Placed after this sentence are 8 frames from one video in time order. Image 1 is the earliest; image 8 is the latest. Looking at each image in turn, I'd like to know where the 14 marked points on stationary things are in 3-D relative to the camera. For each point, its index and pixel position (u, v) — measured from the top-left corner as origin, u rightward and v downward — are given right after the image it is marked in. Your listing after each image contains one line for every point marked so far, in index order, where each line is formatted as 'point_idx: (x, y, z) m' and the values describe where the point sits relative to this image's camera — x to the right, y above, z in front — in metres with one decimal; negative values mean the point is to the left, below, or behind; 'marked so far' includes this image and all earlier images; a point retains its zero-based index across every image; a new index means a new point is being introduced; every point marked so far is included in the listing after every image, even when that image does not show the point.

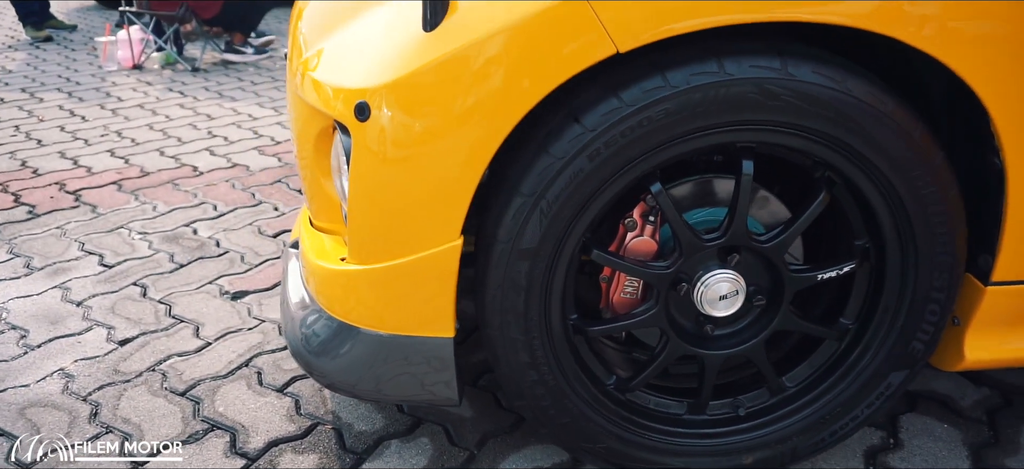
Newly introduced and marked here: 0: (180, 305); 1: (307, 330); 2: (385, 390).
0: (-0.9, -0.2, +1.9) m
1: (-0.4, -0.2, +1.4) m
2: (-0.2, -0.3, +1.3) m
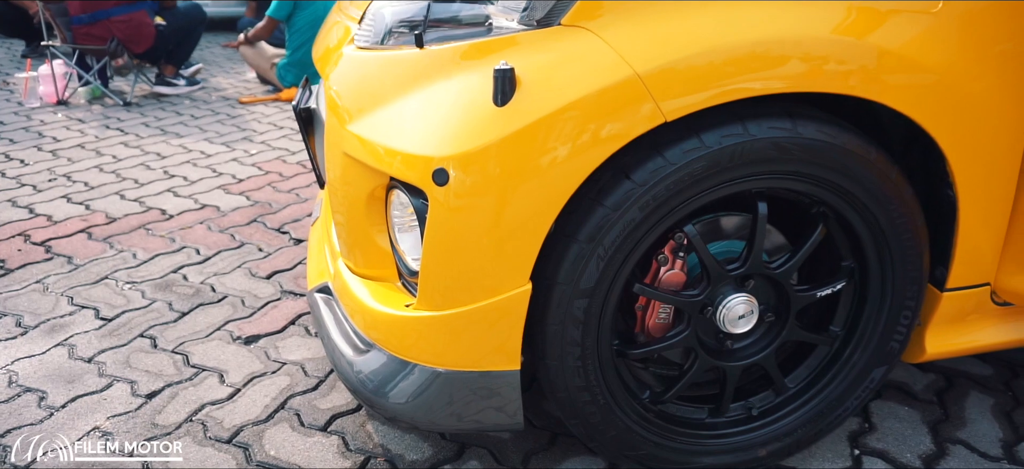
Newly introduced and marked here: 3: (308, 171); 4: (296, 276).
0: (-0.9, -0.3, +2.0) m
1: (-0.3, -0.3, +1.5) m
2: (-0.1, -0.4, +1.4) m
3: (-1.0, +0.3, +3.5) m
4: (-0.8, -0.1, +2.4) m
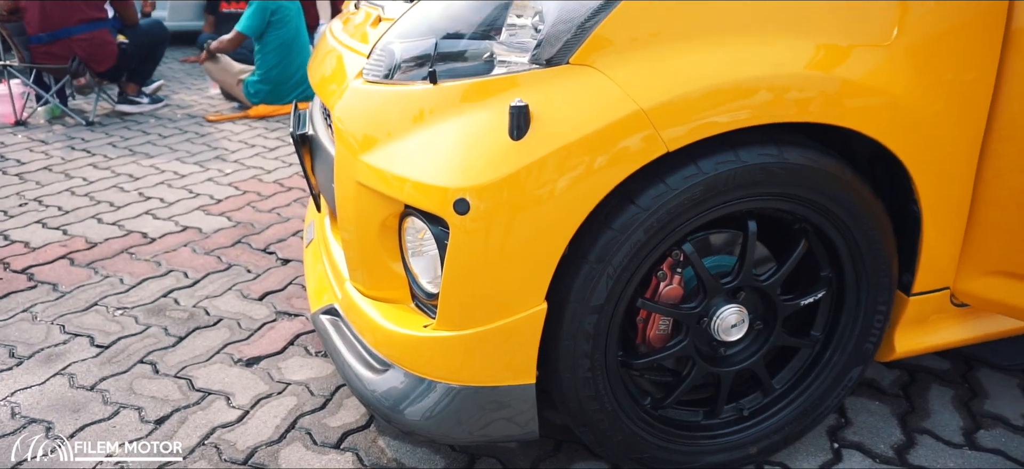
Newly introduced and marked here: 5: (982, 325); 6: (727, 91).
0: (-0.9, -0.4, +2.0) m
1: (-0.3, -0.3, +1.6) m
2: (-0.1, -0.4, +1.5) m
3: (-1.2, +0.2, +3.5) m
4: (-0.8, -0.2, +2.5) m
5: (+1.2, -0.2, +1.8) m
6: (+0.3, +0.3, +1.3) m
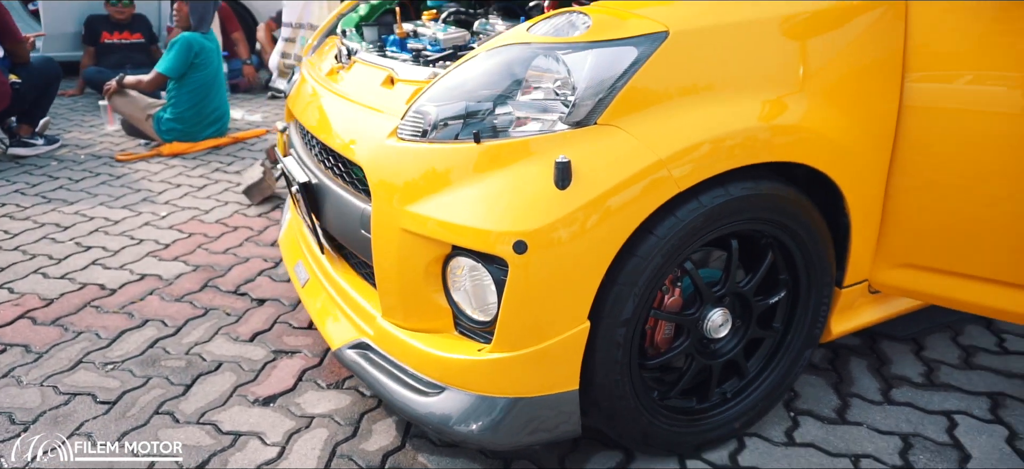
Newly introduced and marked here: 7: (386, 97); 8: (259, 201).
0: (-0.9, -0.6, +2.1) m
1: (-0.2, -0.4, +1.8) m
2: (0.0, -0.5, +1.8) m
3: (-1.4, 0.0, +3.6) m
4: (-0.9, -0.4, +2.6) m
5: (+1.2, -0.2, +2.3) m
6: (+0.4, +0.2, +1.7) m
7: (-0.4, +0.5, +2.1) m
8: (-1.4, +0.2, +3.9) m
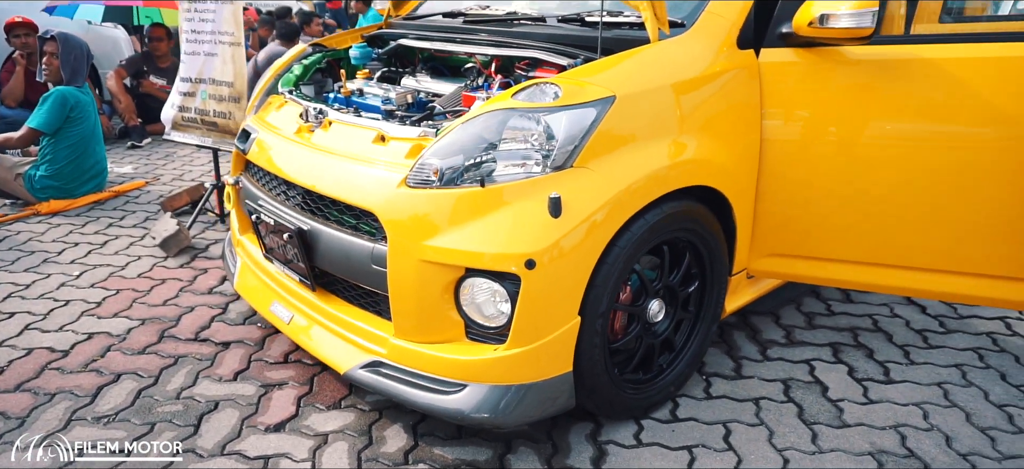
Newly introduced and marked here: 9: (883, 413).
0: (-0.9, -0.7, +2.3) m
1: (-0.1, -0.5, +2.2) m
2: (0.0, -0.6, +2.2) m
3: (-1.9, -0.2, +3.6) m
4: (-1.0, -0.6, +2.8) m
5: (+1.1, -0.2, +3.0) m
6: (+0.4, +0.2, +2.2) m
7: (-0.6, +0.3, +2.5) m
8: (-1.9, -0.1, +4.0) m
9: (+1.4, -0.7, +2.6) m
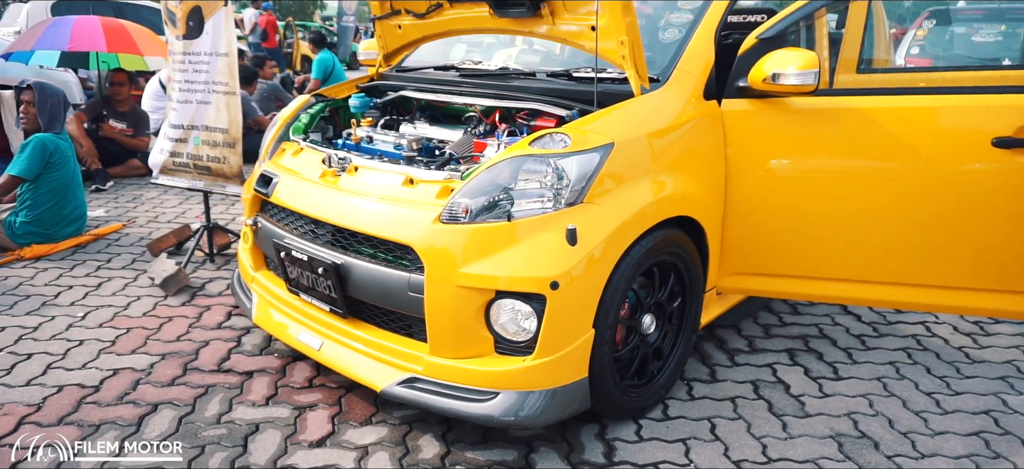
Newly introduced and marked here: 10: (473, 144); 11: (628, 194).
0: (-0.8, -0.9, +2.6) m
1: (-0.1, -0.6, +2.5) m
2: (+0.1, -0.7, +2.6) m
3: (-1.9, -0.5, +3.8) m
4: (-1.0, -0.7, +3.0) m
5: (+1.1, -0.3, +3.5) m
6: (+0.5, +0.1, +2.7) m
7: (-0.5, +0.2, +2.8) m
8: (-2.0, -0.3, +4.1) m
9: (+1.5, -0.8, +3.1) m
10: (-0.2, +0.4, +3.1) m
11: (+0.5, +0.2, +2.7) m
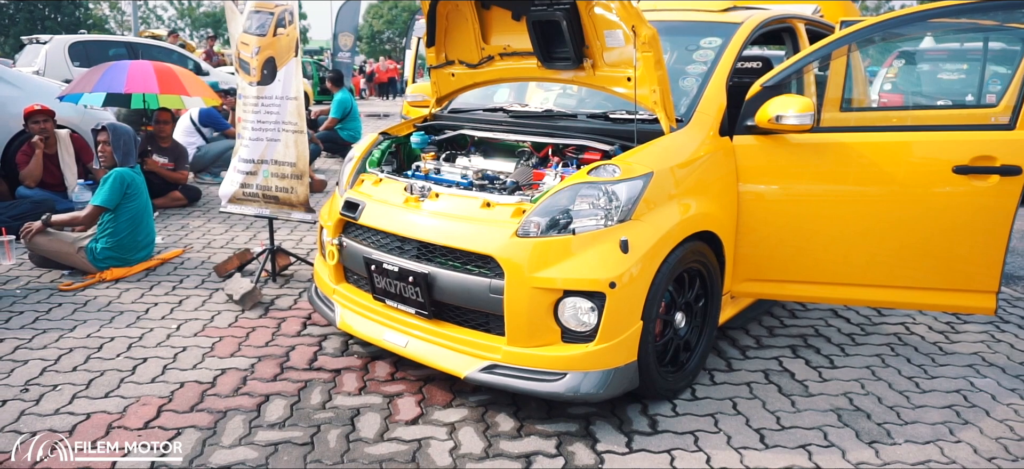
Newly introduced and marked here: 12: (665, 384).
0: (-0.5, -0.9, +3.1) m
1: (+0.2, -0.7, +3.1) m
2: (+0.4, -0.7, +3.1) m
3: (-1.6, -0.6, +4.3) m
4: (-0.7, -0.8, +3.6) m
5: (+1.3, -0.4, +4.1) m
6: (+0.7, 0.0, +3.3) m
7: (-0.2, +0.1, +3.4) m
8: (-1.8, -0.5, +4.7) m
9: (+1.7, -0.8, +3.7) m
10: (+0.1, +0.3, +3.7) m
11: (+0.8, +0.1, +3.3) m
12: (+0.7, -0.7, +3.4) m
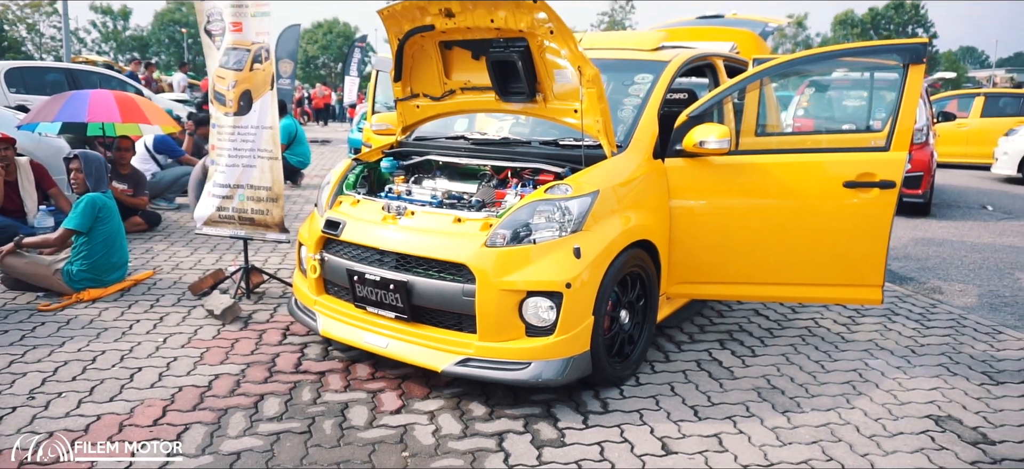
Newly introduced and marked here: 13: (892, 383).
0: (-0.6, -1.0, +3.6) m
1: (+0.1, -0.7, +3.6) m
2: (+0.3, -0.8, +3.7) m
3: (-1.9, -0.7, +4.7) m
4: (-0.9, -0.9, +4.0) m
5: (+1.1, -0.5, +4.7) m
6: (+0.6, 0.0, +3.9) m
7: (-0.4, +0.1, +3.9) m
8: (-2.0, -0.6, +5.0) m
9: (+1.5, -0.9, +4.3) m
10: (-0.1, +0.3, +4.2) m
11: (+0.6, +0.1, +3.9) m
12: (+0.6, -0.8, +4.0) m
13: (+2.3, -0.9, +4.2) m
